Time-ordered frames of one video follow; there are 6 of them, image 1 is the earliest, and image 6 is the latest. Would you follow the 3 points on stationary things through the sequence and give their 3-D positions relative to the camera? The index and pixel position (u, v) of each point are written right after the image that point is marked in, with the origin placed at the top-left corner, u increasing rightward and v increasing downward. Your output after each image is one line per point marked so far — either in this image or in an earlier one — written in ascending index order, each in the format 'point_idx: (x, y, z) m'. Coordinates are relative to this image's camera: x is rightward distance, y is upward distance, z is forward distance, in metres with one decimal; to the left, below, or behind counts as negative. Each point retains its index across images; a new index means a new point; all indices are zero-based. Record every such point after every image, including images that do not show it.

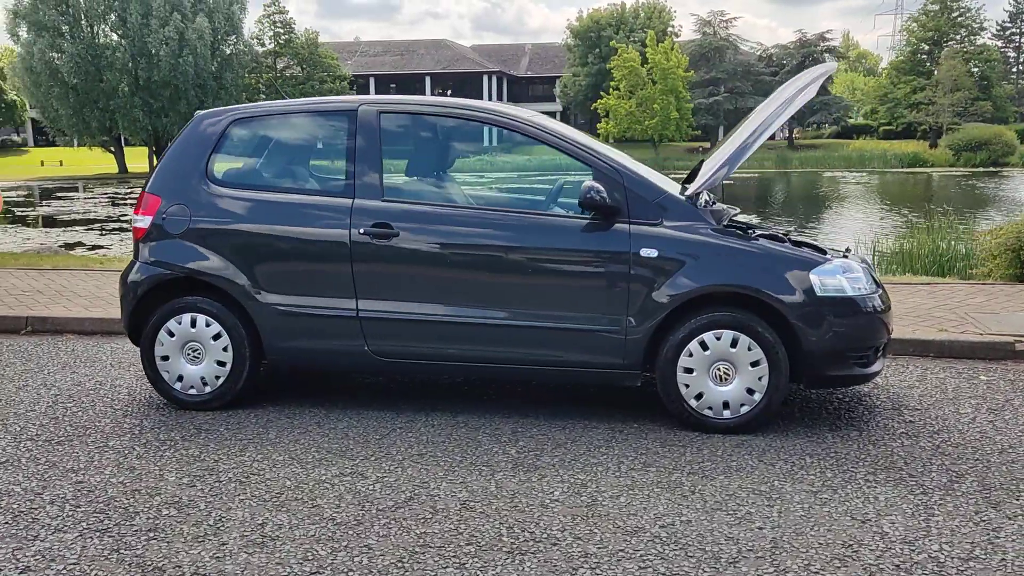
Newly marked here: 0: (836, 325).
0: (+1.5, -0.2, +4.5) m
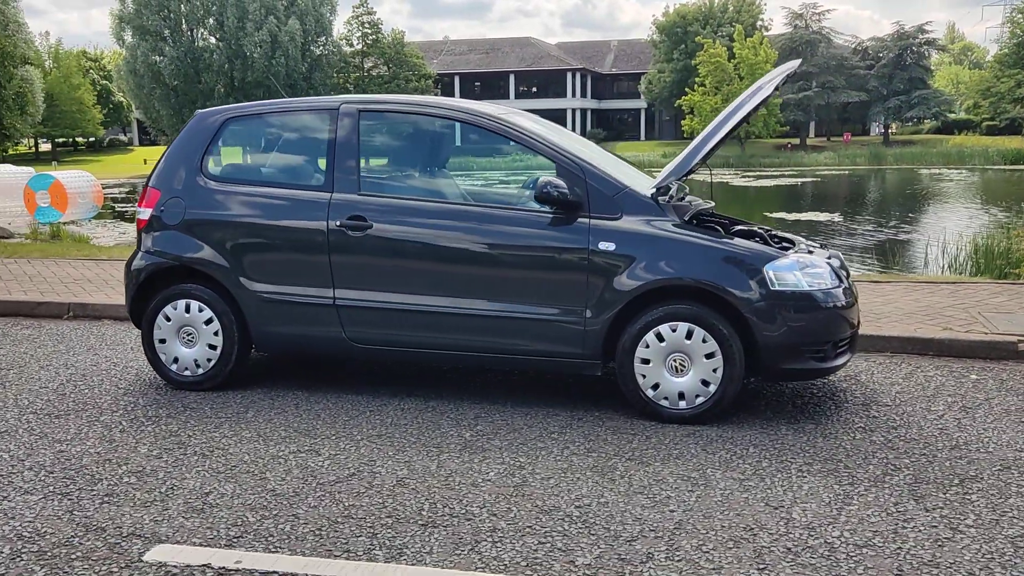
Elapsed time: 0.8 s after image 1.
0: (+1.3, -0.1, +4.5) m
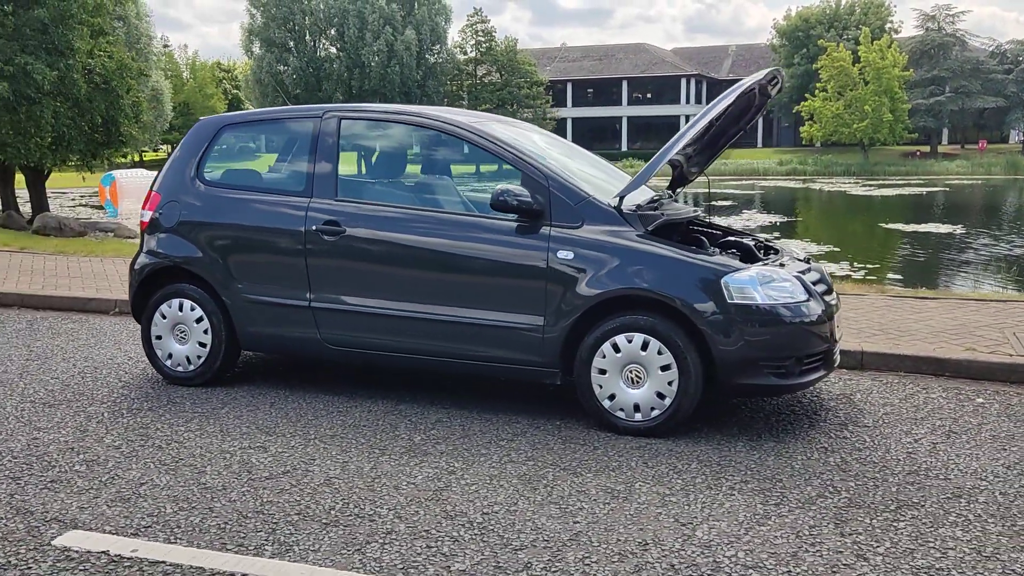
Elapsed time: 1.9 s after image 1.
0: (+1.1, -0.2, +4.4) m
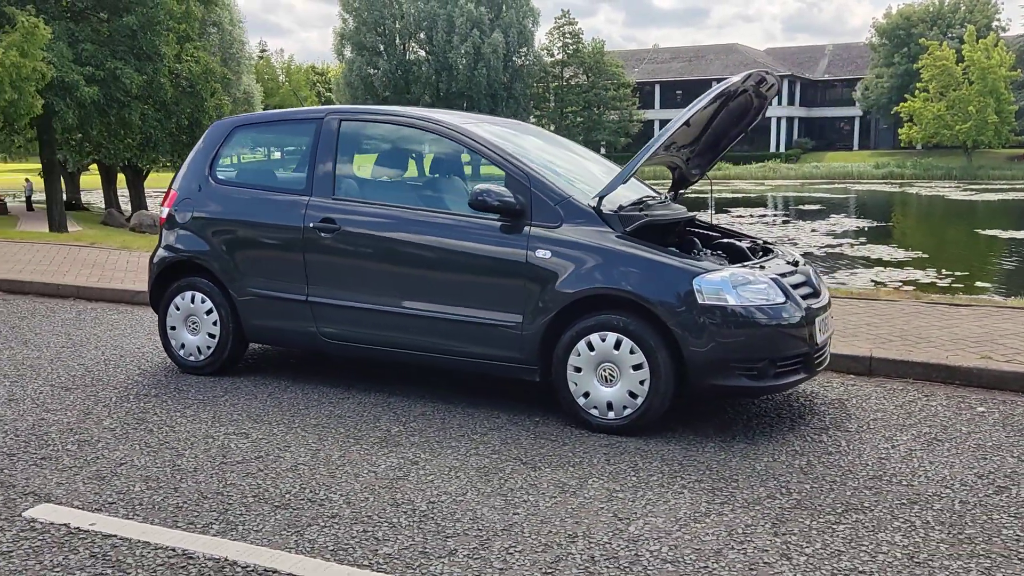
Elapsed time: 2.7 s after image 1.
0: (+0.9, -0.2, +4.4) m
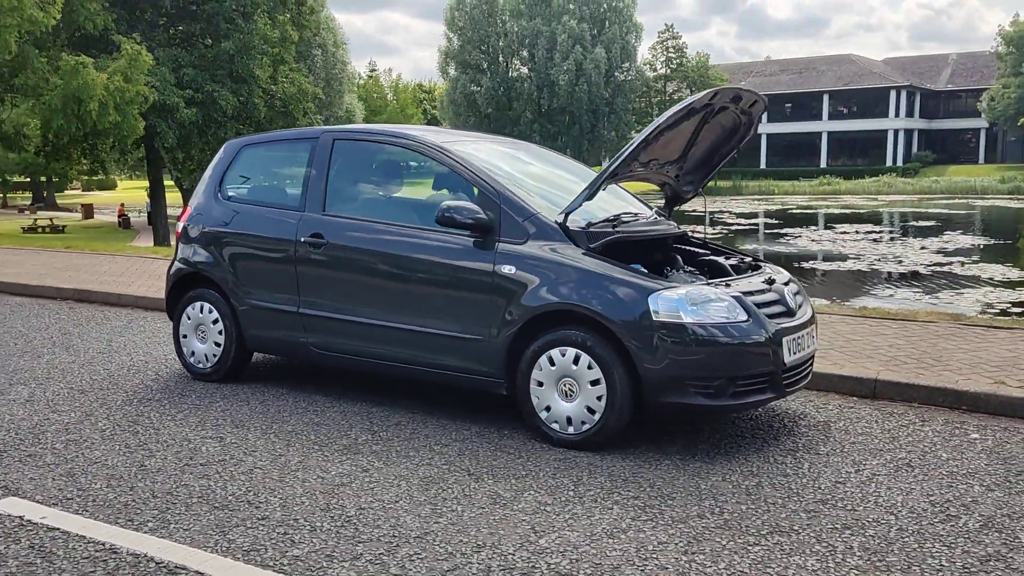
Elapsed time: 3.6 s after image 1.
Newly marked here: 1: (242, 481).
0: (+0.7, -0.3, +4.4) m
1: (-1.2, -0.8, +4.2) m
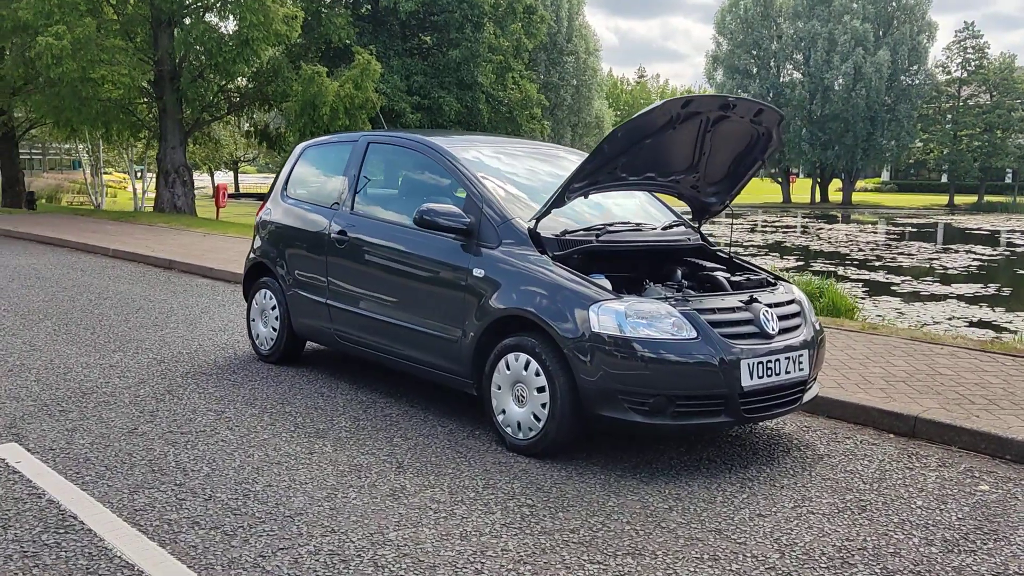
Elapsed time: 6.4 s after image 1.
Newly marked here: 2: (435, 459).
0: (+0.4, -0.3, +4.3) m
1: (-1.5, -0.8, +4.6) m
2: (-0.4, -0.8, +4.6) m
